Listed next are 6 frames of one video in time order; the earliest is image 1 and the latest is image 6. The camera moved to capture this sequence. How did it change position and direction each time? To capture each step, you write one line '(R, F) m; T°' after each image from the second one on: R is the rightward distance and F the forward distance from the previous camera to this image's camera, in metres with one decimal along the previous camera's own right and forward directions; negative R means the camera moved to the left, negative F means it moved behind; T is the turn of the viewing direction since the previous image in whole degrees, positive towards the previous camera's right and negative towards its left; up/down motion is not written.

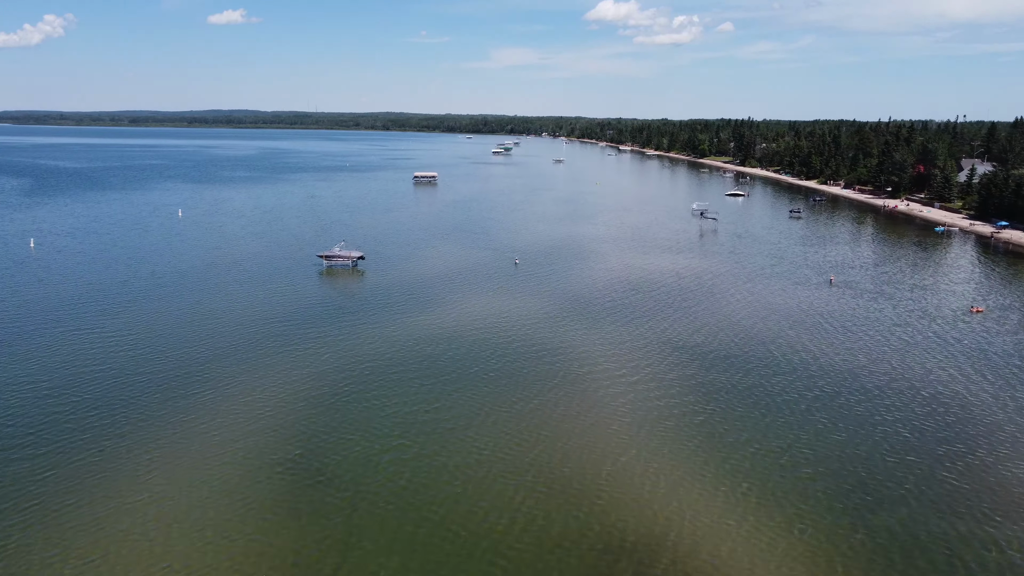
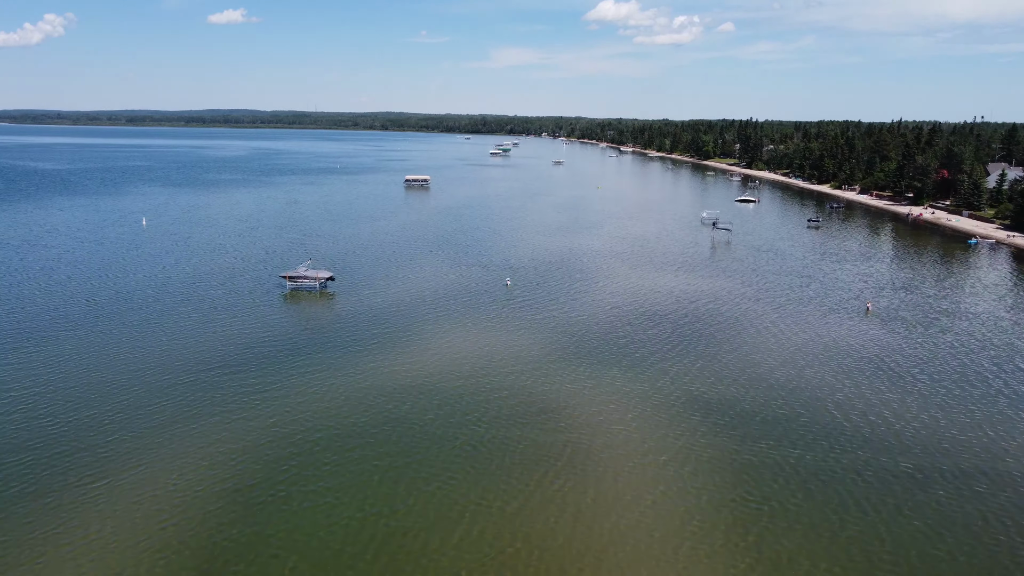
(+0.2, +7.5) m; 0°
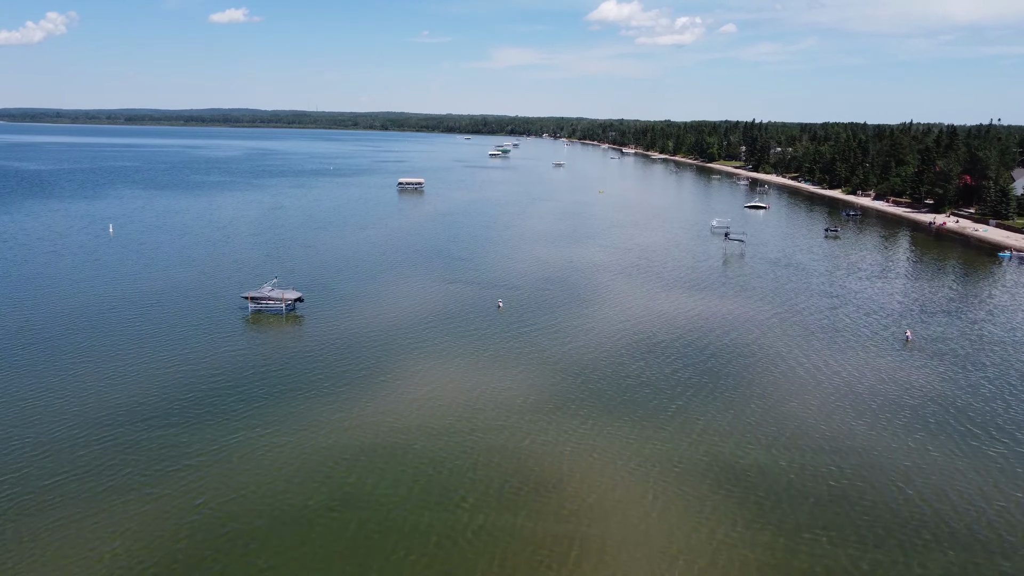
(+0.2, +6.1) m; 0°
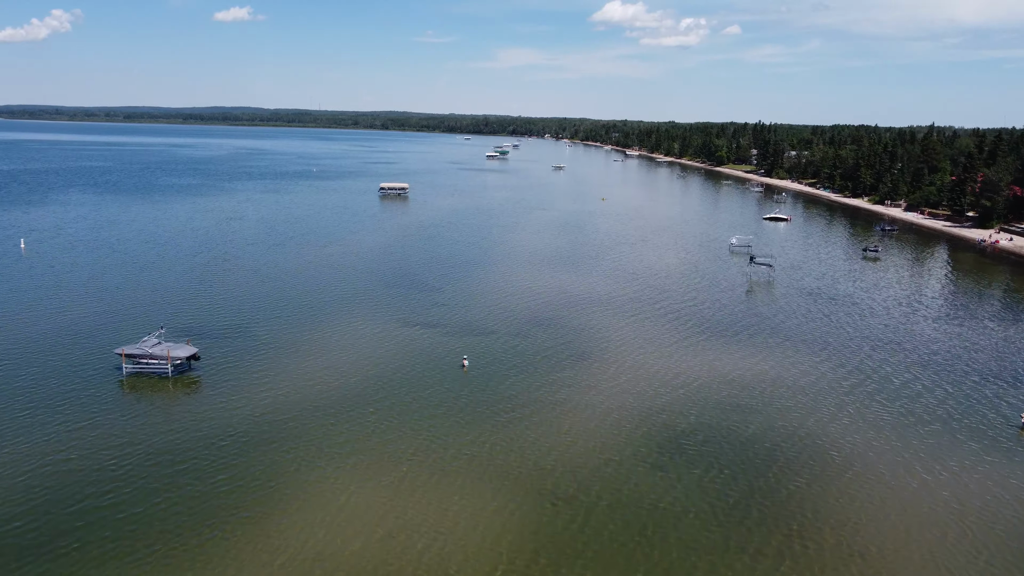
(+1.3, +12.1) m; 0°
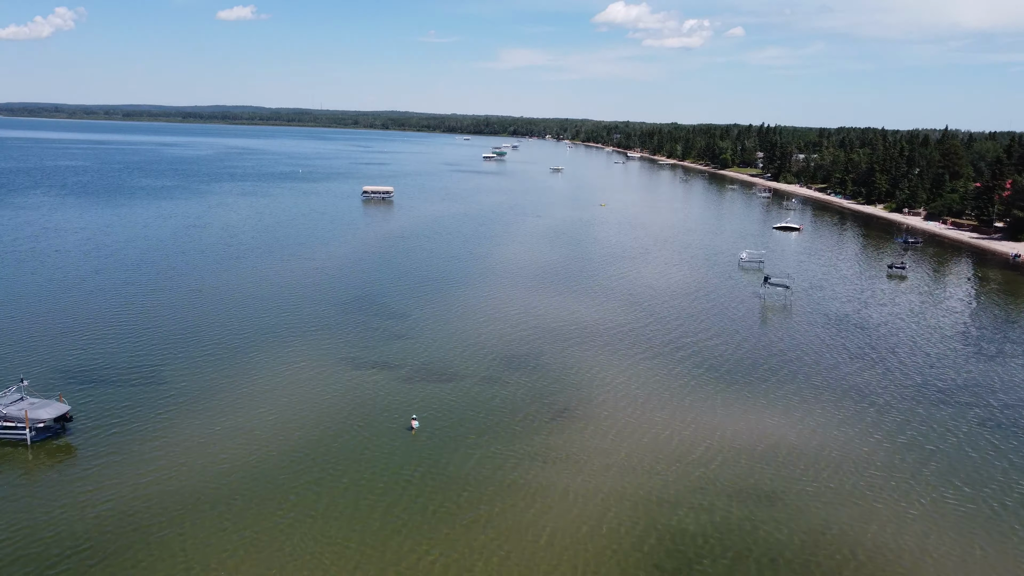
(+1.3, +7.7) m; 0°
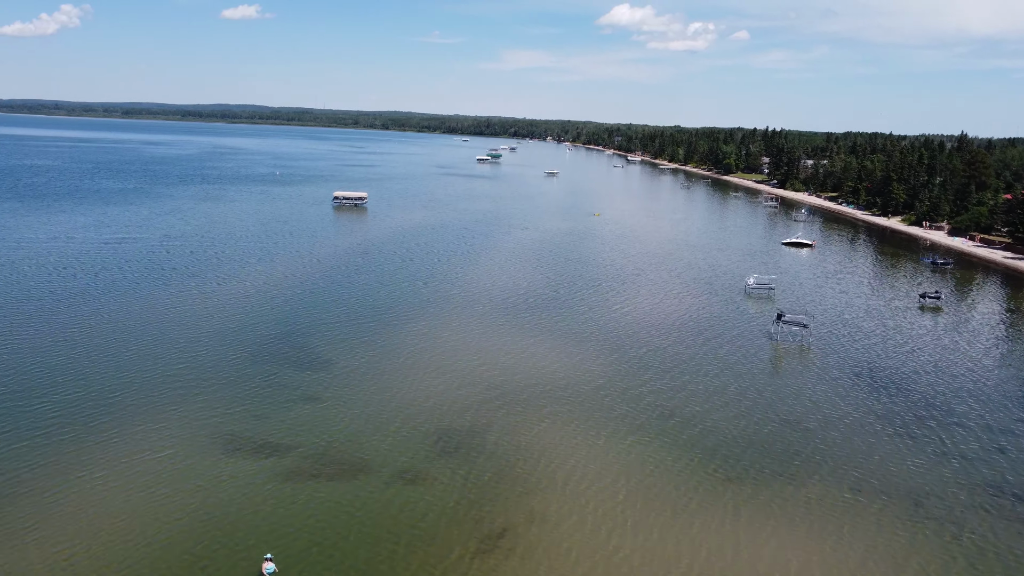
(+2.3, +9.5) m; 0°
